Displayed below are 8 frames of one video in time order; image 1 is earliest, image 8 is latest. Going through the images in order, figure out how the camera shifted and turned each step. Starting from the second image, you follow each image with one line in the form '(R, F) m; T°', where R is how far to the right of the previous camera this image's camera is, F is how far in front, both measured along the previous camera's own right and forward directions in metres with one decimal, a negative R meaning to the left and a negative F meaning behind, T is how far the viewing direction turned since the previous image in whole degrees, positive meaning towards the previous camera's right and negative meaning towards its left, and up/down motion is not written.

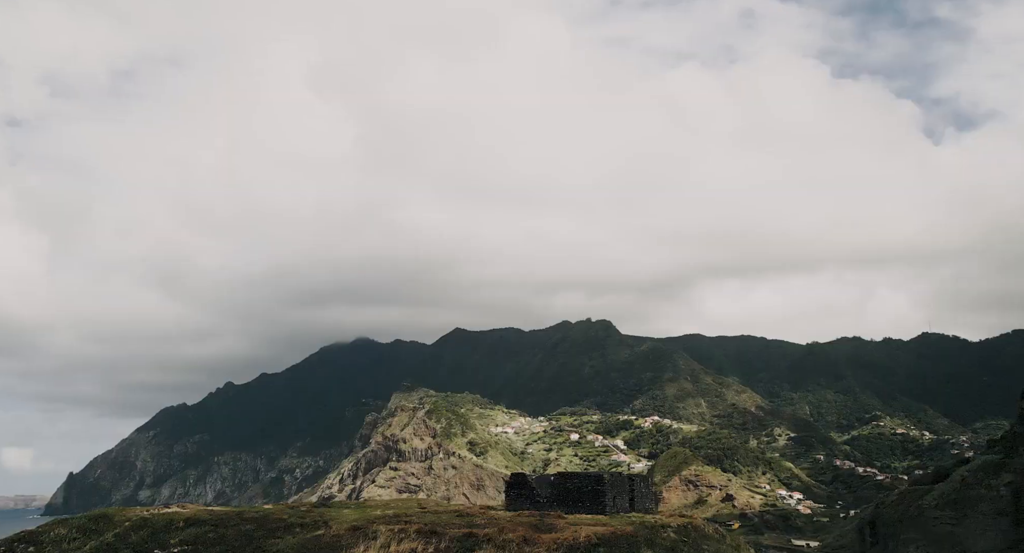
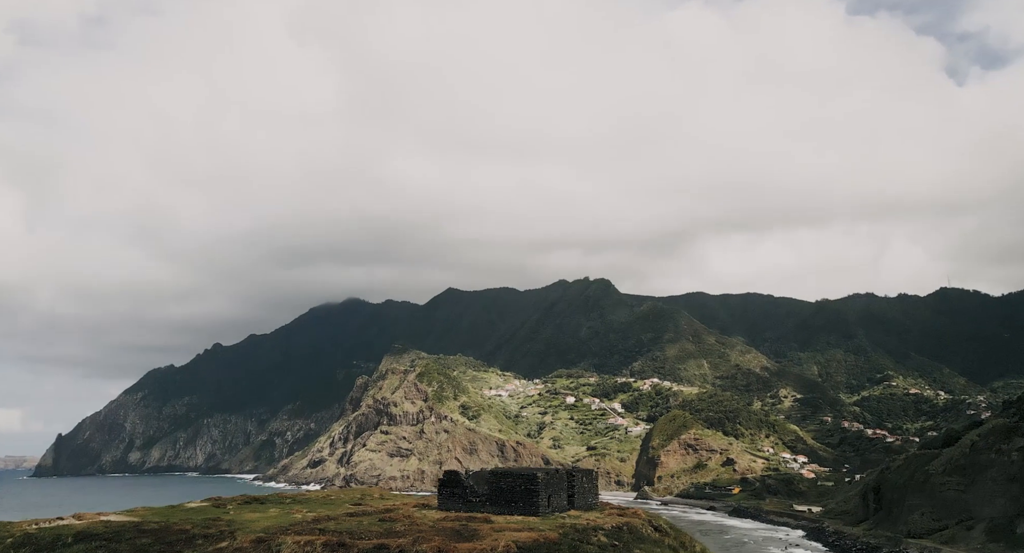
(+6.3, +13.8) m; -1°
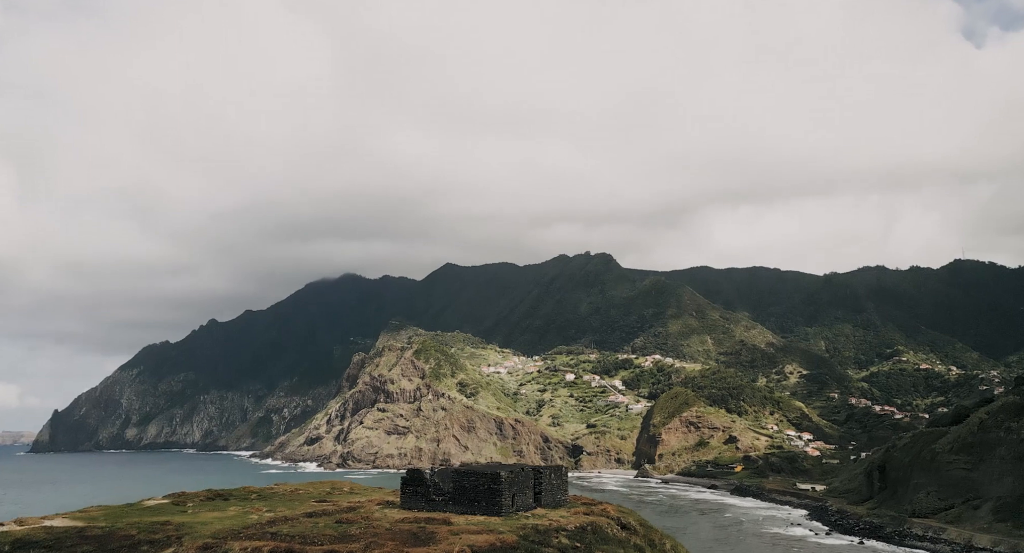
(+0.5, +4.9) m; 0°
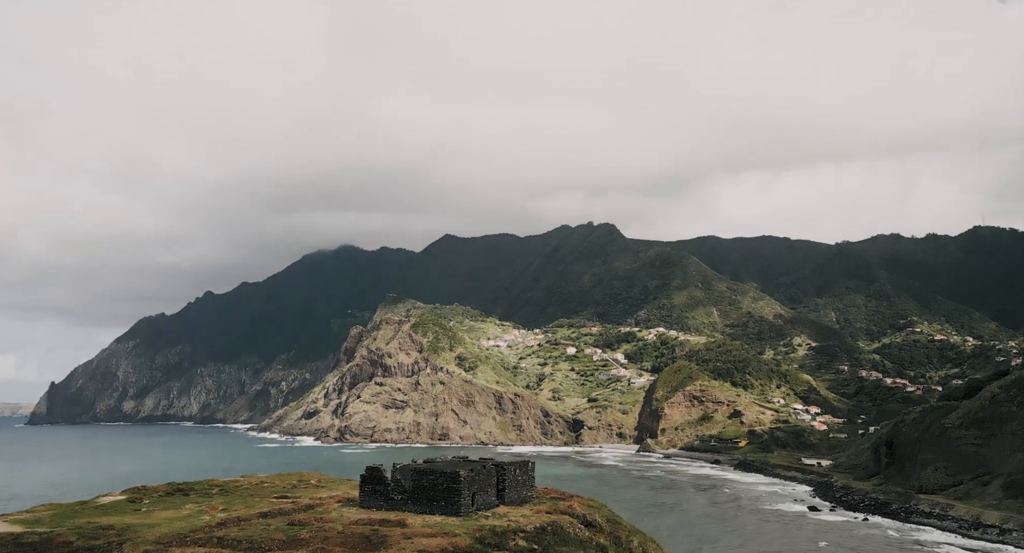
(+0.4, +5.3) m; 0°
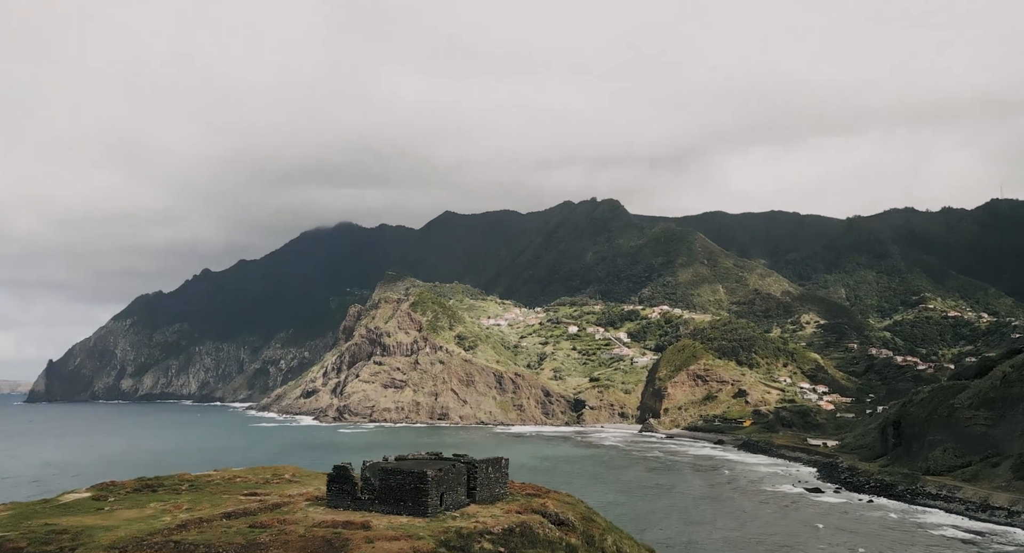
(+0.4, +4.3) m; 0°
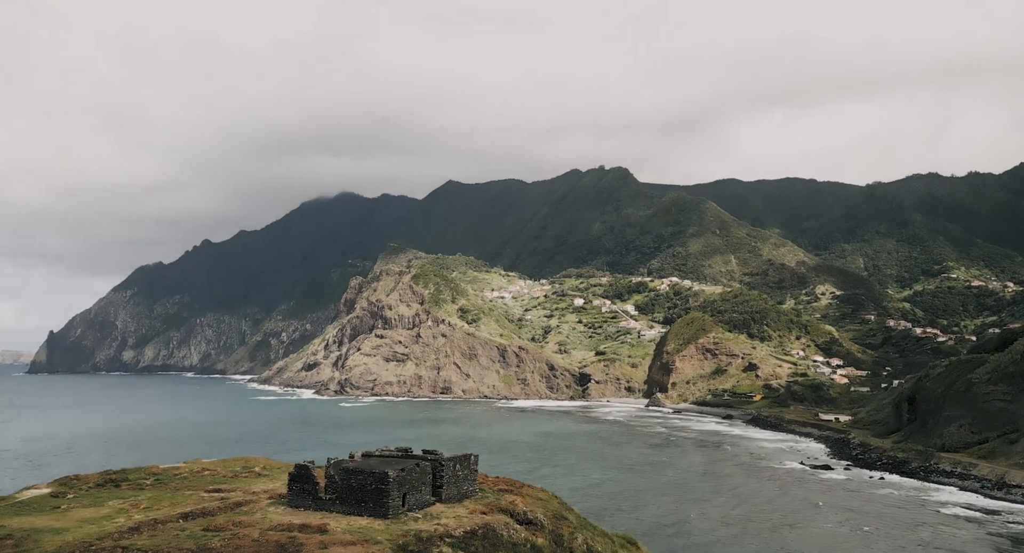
(+0.4, +5.8) m; 0°
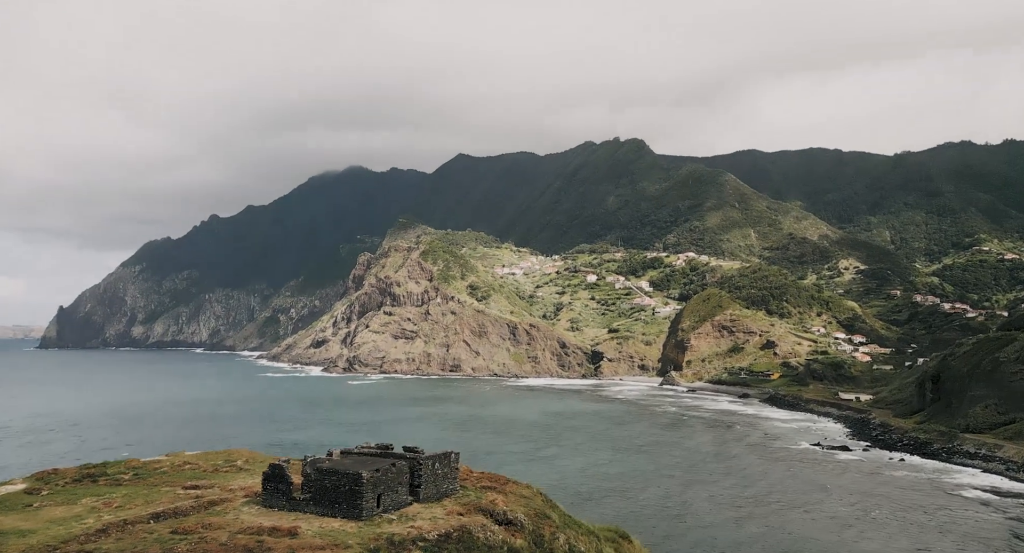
(+0.3, +5.2) m; -1°
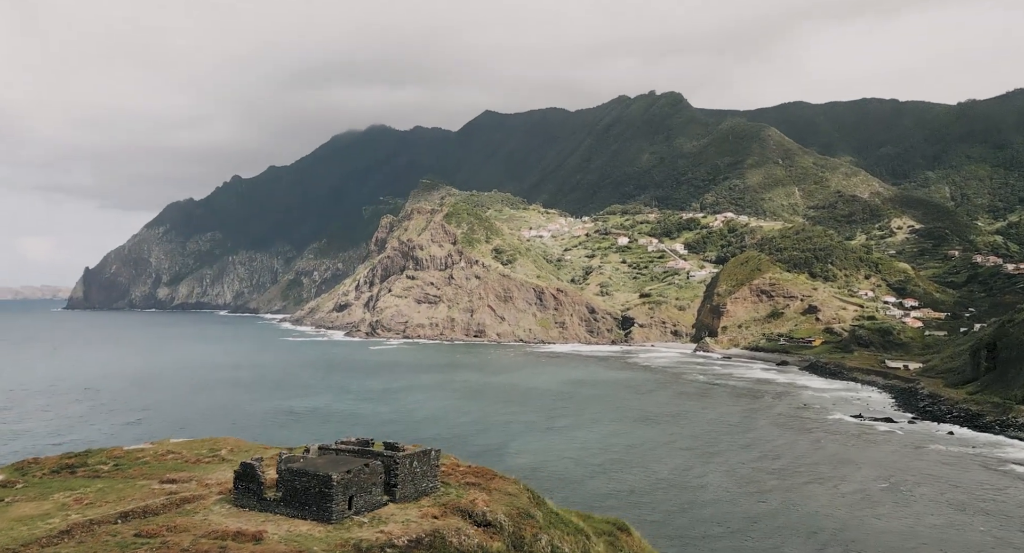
(+0.3, +8.7) m; -2°
